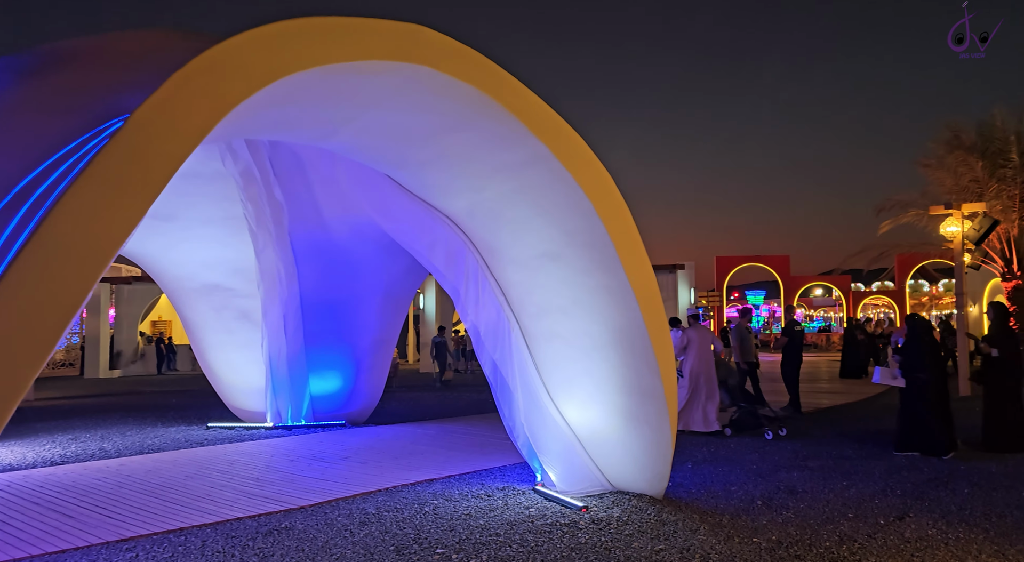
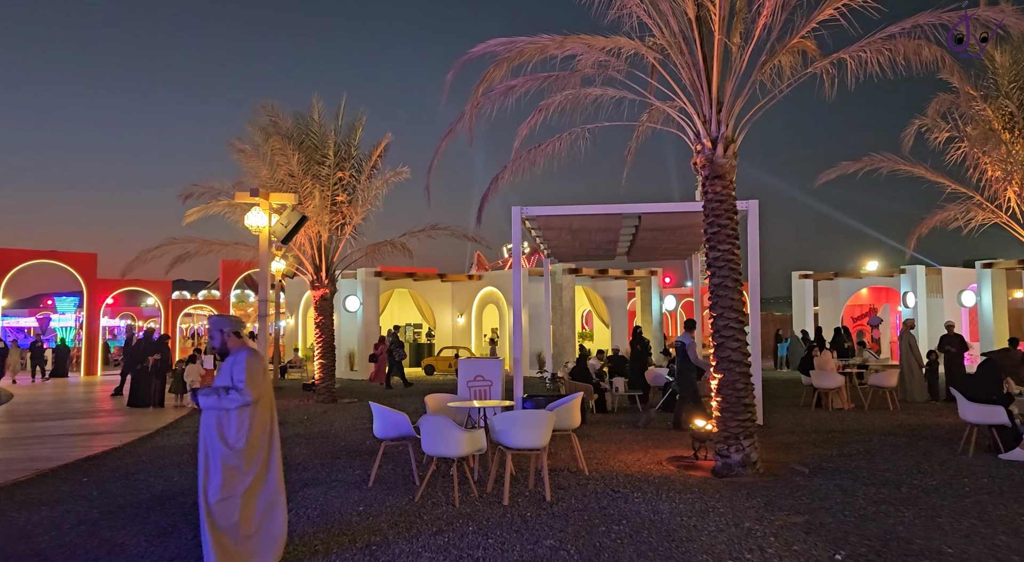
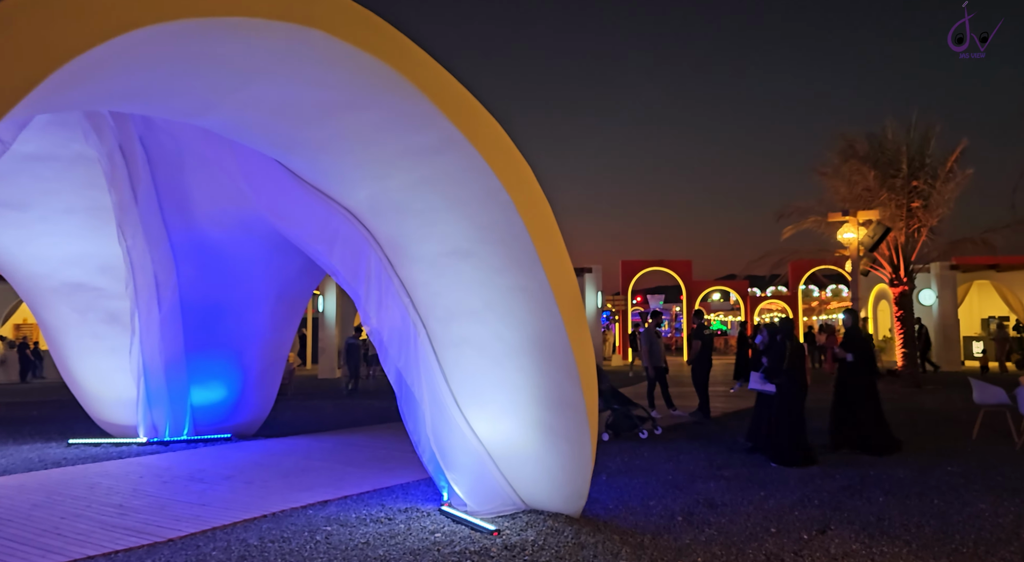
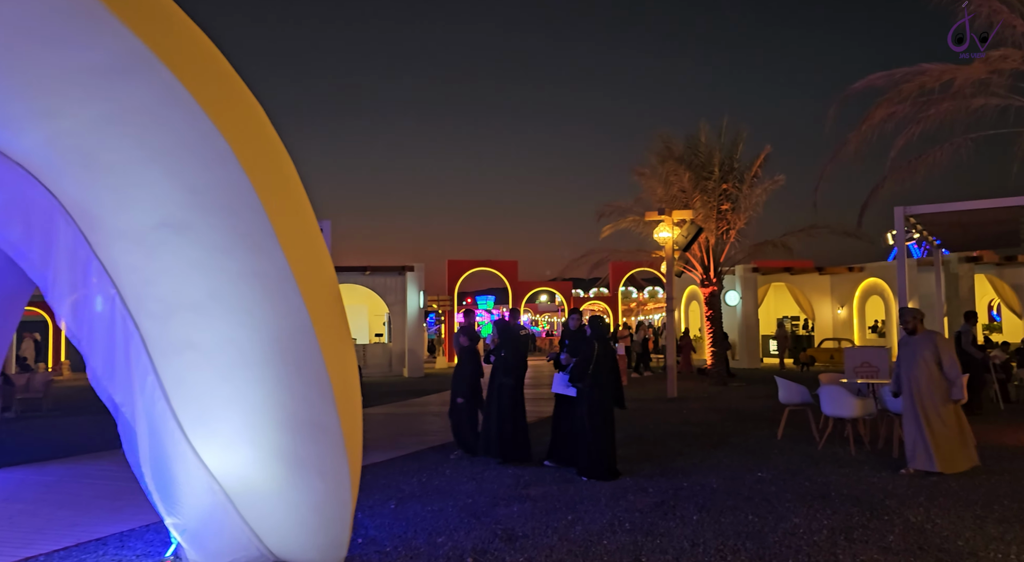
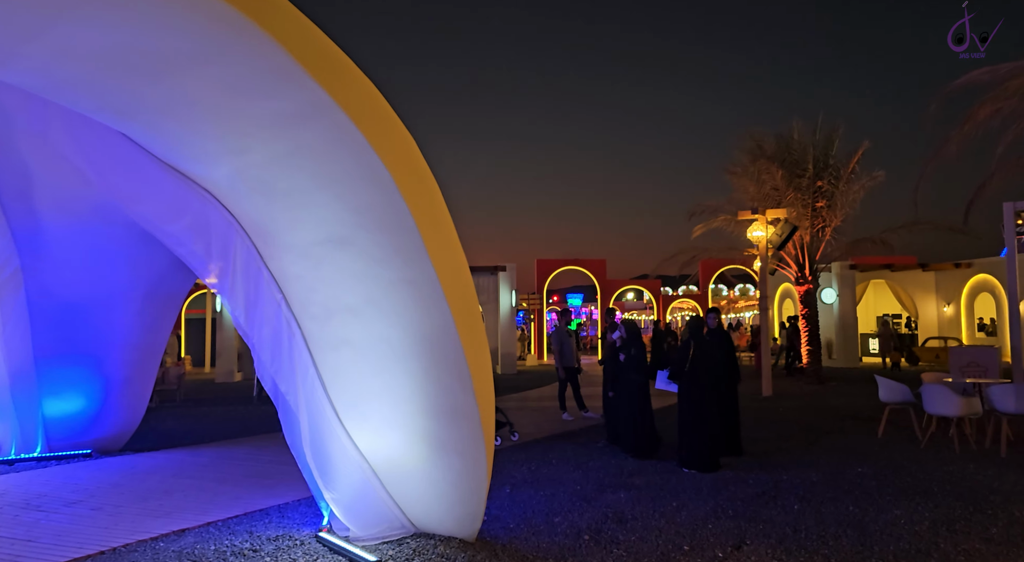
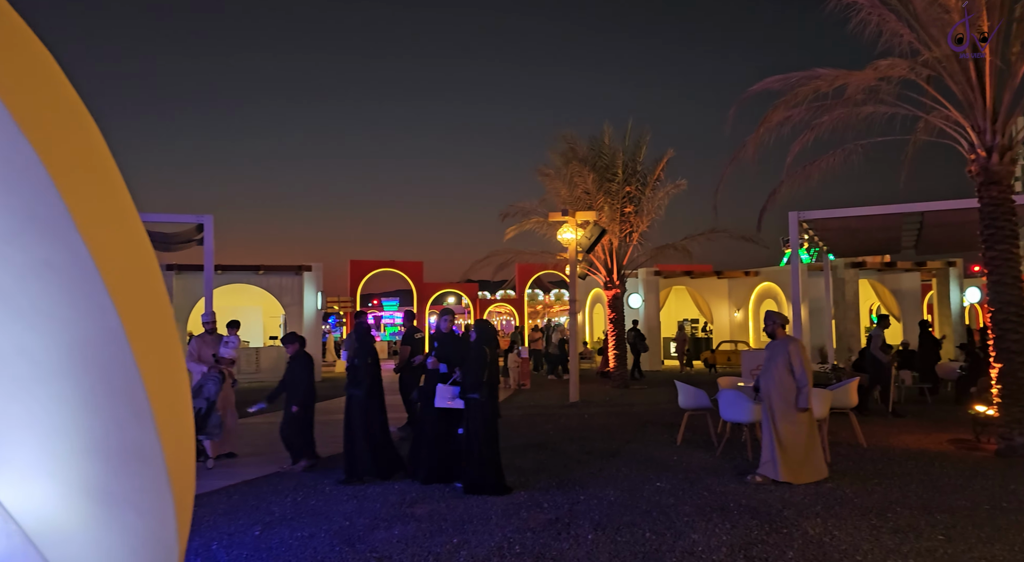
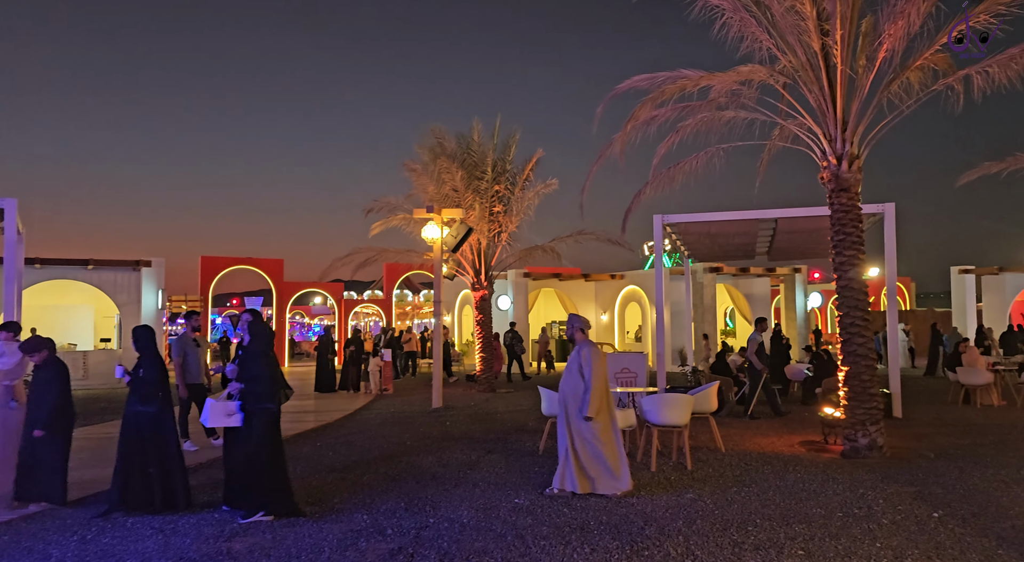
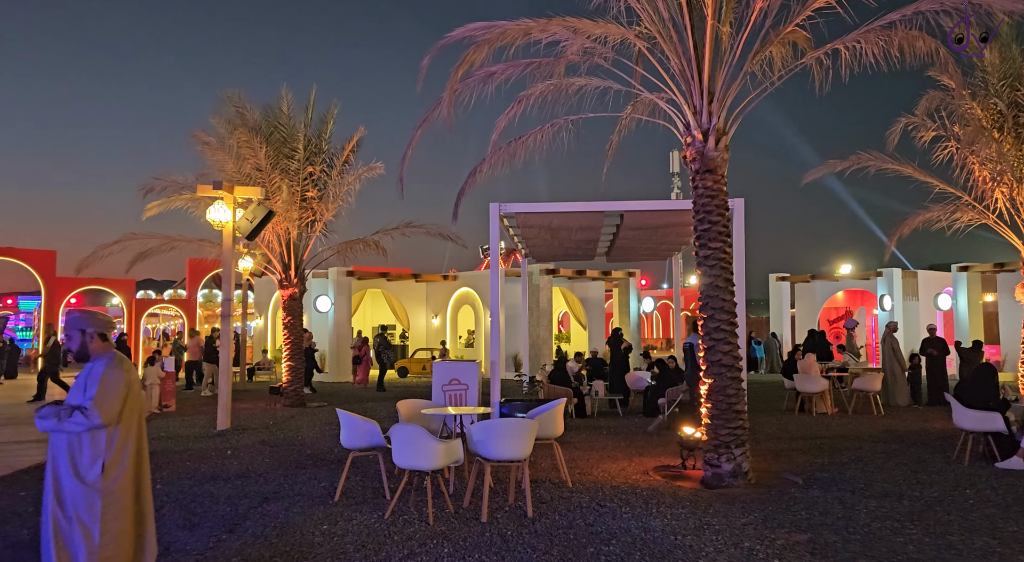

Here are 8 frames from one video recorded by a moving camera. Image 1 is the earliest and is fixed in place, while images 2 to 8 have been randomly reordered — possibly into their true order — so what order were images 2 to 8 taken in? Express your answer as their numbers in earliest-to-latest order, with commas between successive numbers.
3, 5, 4, 6, 7, 2, 8
